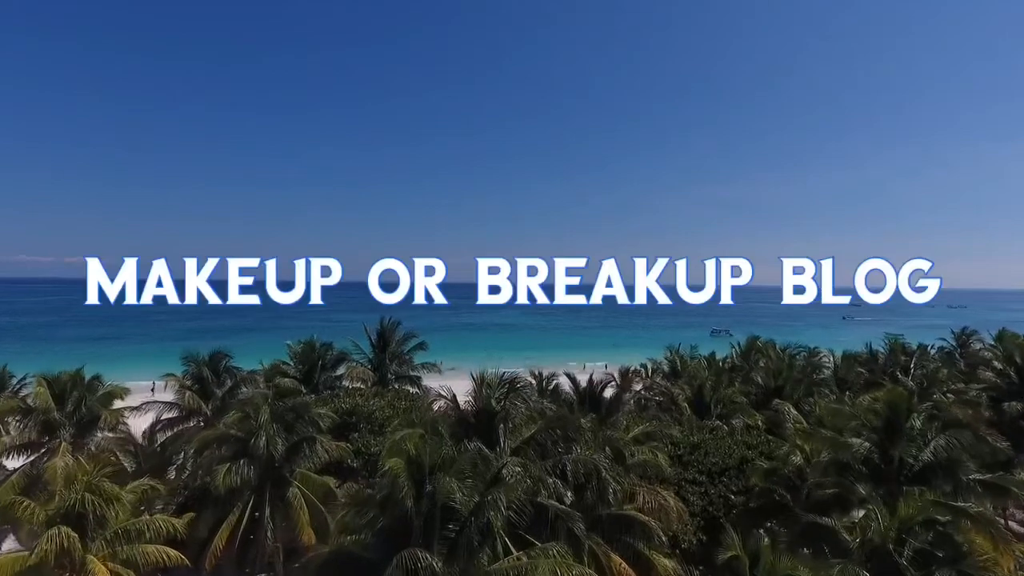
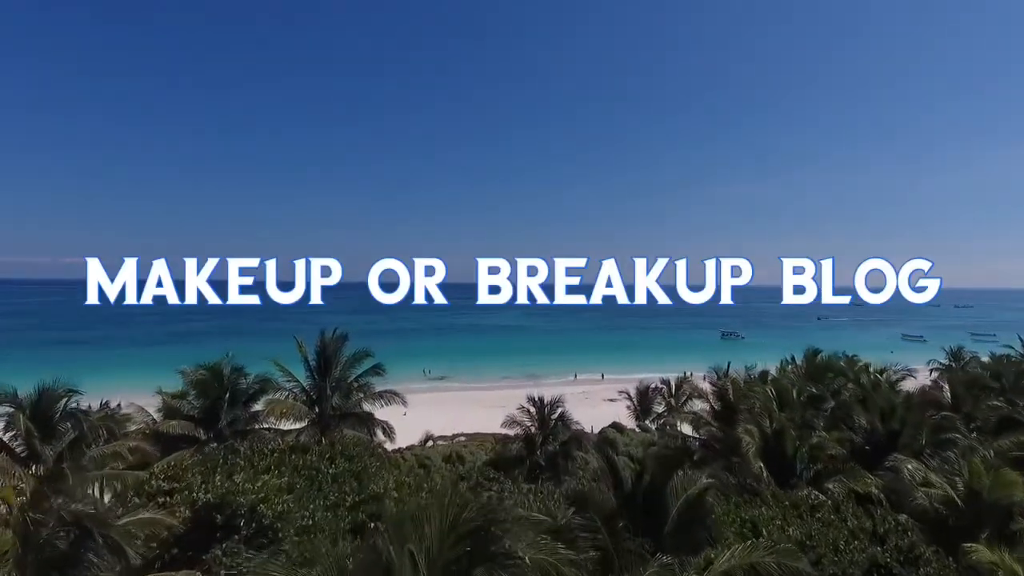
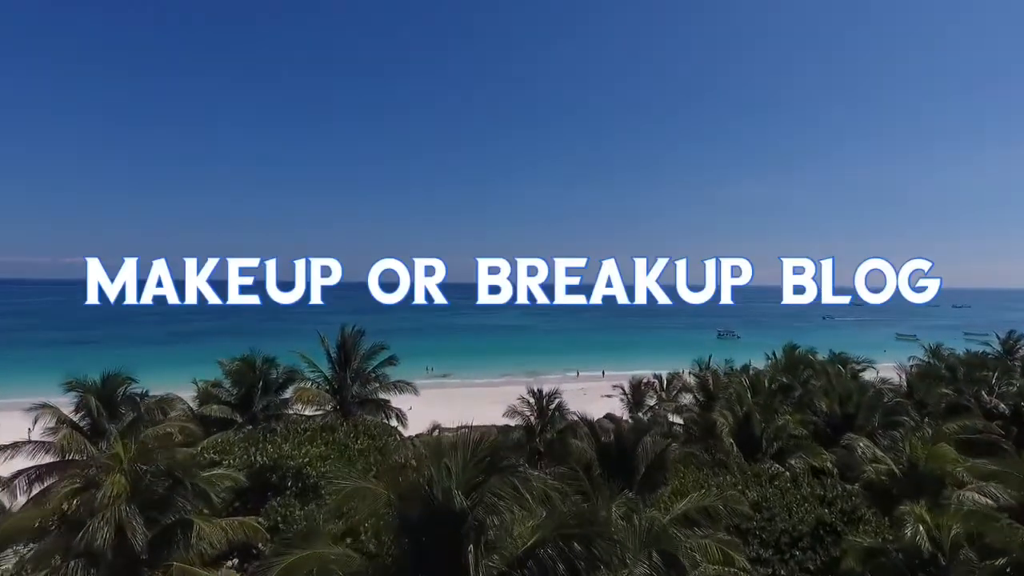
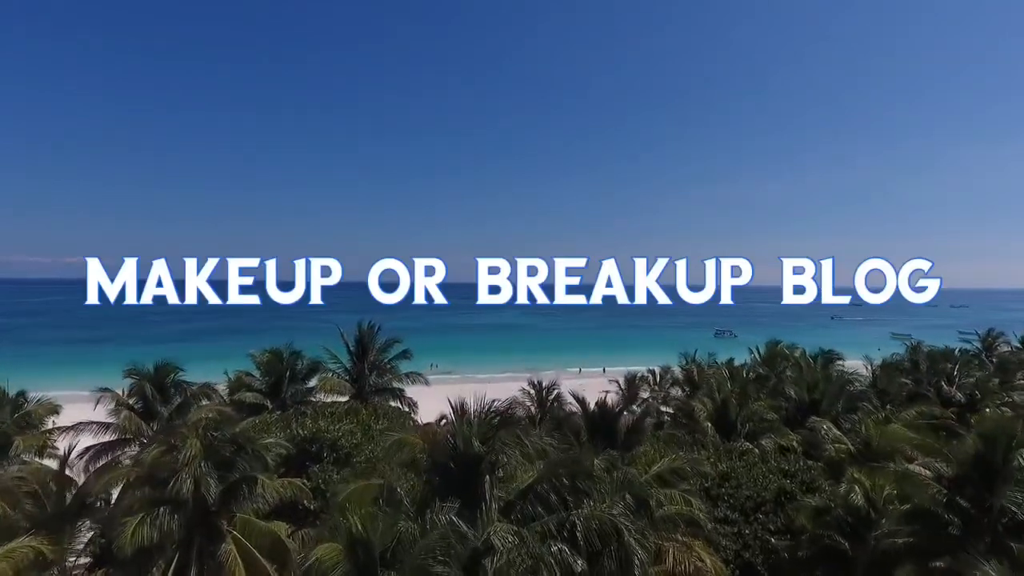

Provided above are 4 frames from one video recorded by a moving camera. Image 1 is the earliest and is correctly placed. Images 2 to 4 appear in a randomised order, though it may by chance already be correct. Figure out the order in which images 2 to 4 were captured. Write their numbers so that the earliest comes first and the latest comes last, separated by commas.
4, 3, 2
